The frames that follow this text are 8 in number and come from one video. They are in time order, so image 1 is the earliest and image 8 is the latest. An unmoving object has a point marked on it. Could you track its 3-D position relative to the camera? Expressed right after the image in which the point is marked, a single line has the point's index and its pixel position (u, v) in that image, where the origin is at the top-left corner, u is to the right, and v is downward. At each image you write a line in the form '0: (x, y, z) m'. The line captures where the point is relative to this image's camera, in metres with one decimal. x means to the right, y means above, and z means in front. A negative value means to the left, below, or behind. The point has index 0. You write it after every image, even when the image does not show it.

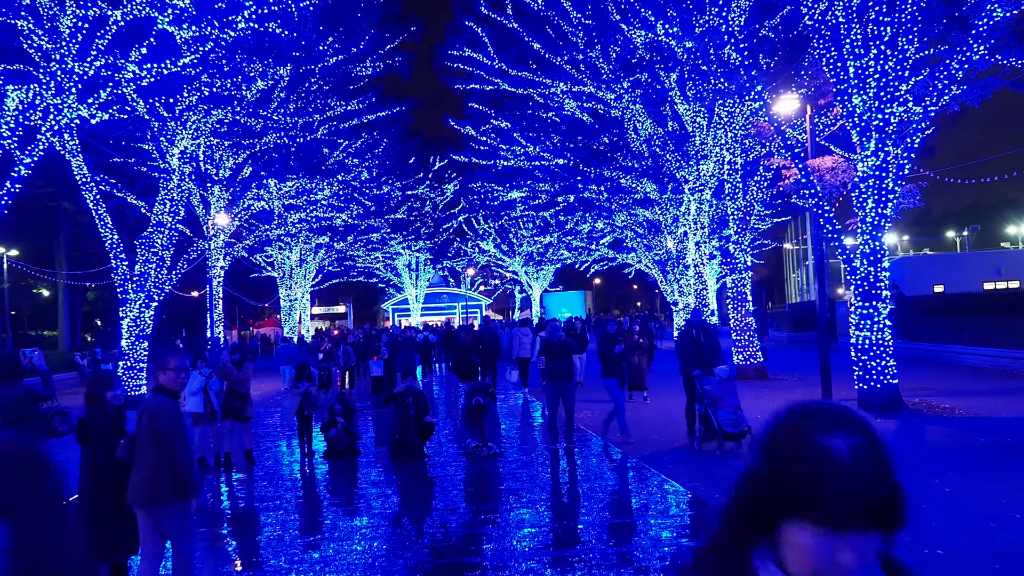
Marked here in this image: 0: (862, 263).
0: (+5.1, +0.4, +12.6) m
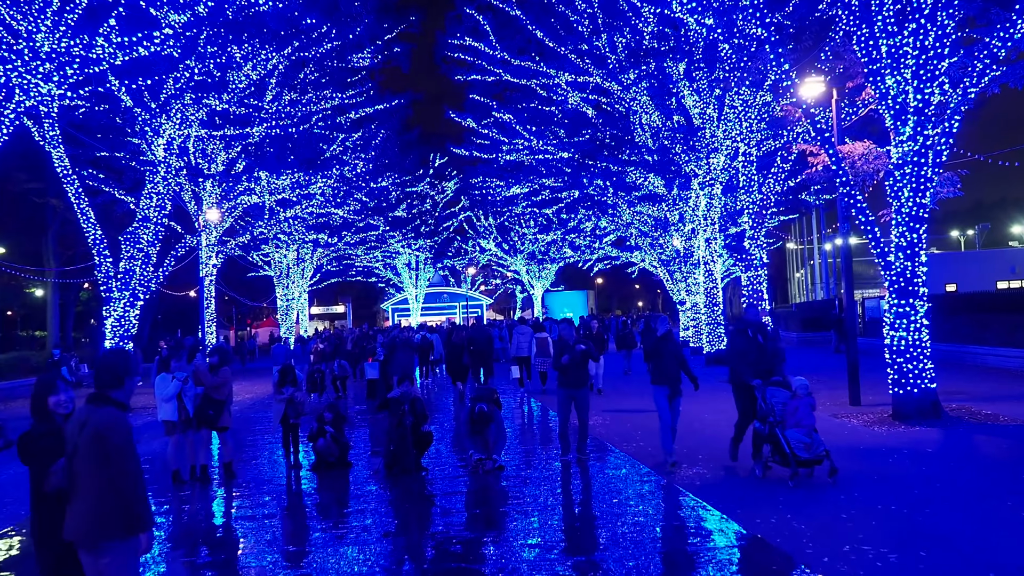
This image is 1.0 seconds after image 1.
0: (+5.2, +0.4, +11.6) m
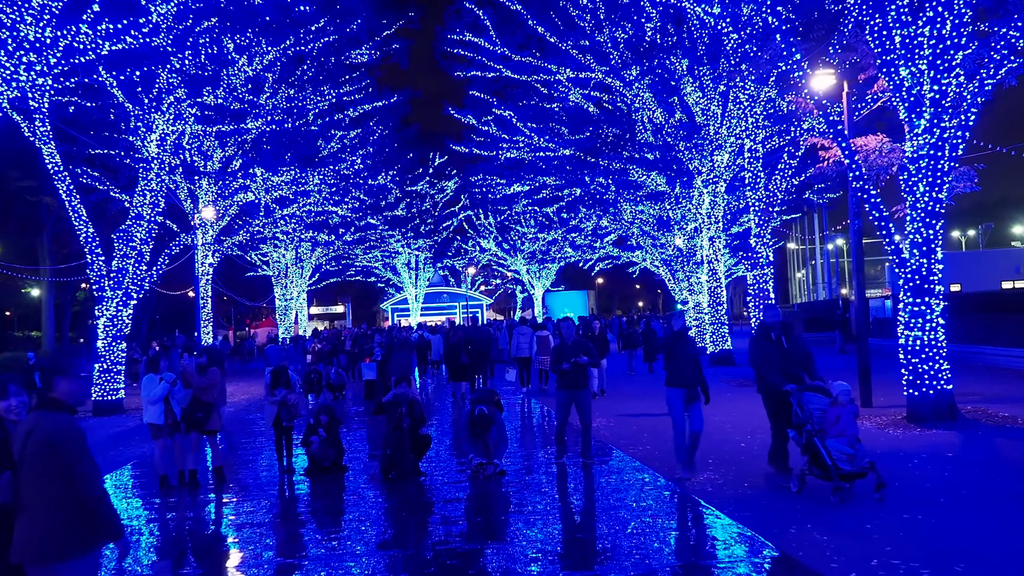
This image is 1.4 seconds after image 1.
0: (+5.2, +0.4, +11.3) m
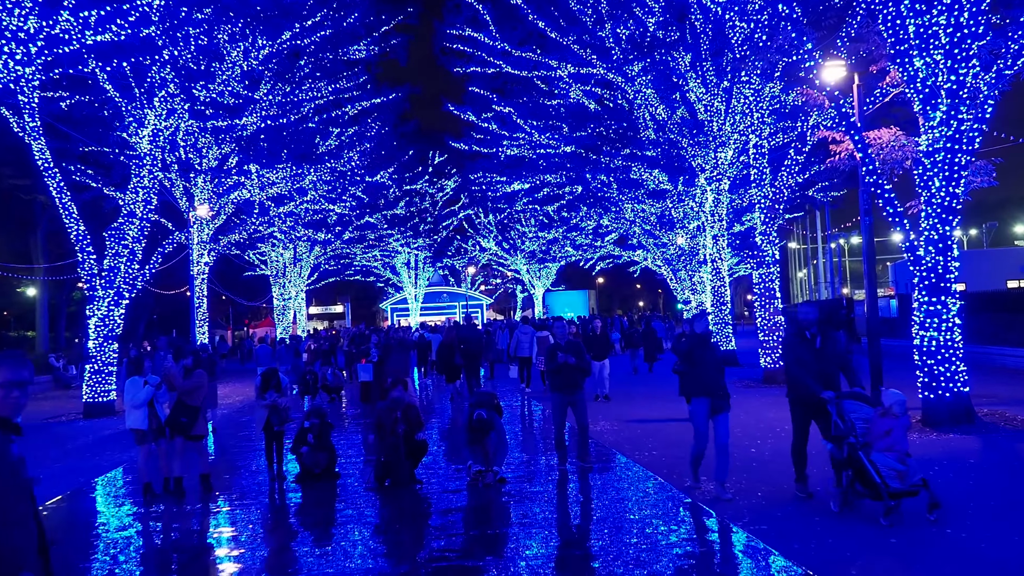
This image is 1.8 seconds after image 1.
0: (+5.2, +0.5, +10.9) m
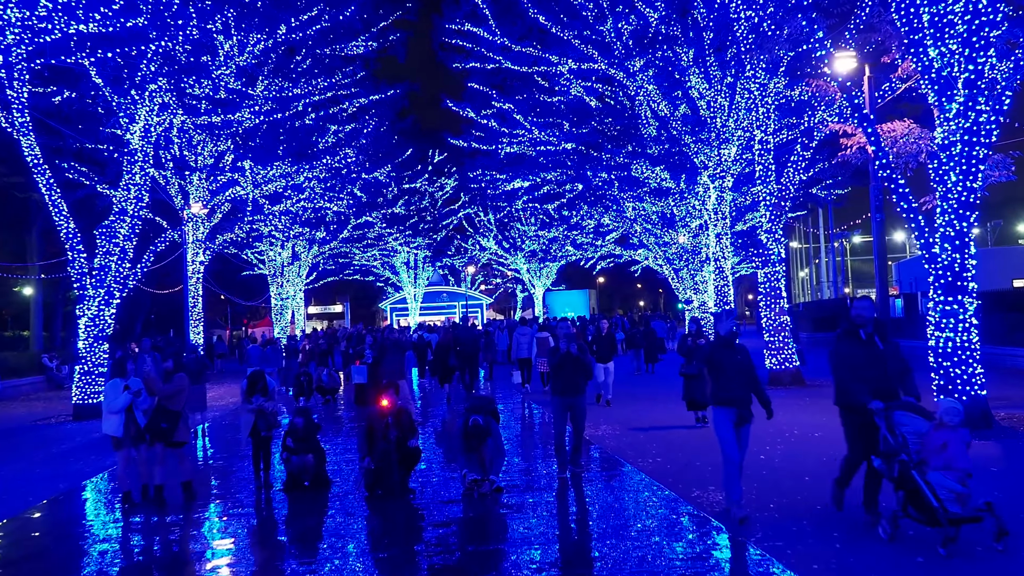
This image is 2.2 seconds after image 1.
0: (+5.2, +0.5, +10.4) m
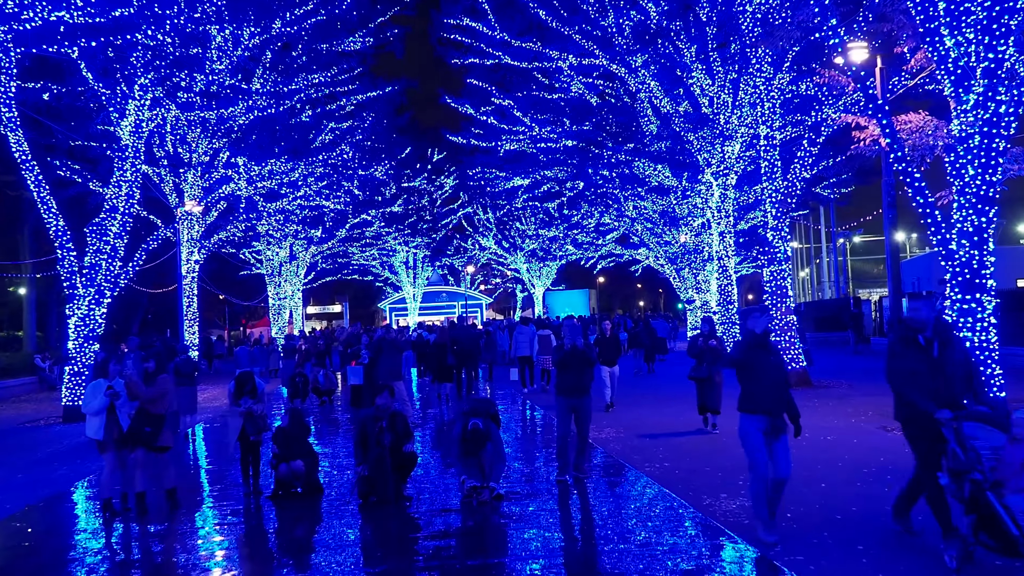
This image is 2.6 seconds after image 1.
0: (+5.2, +0.5, +10.0) m
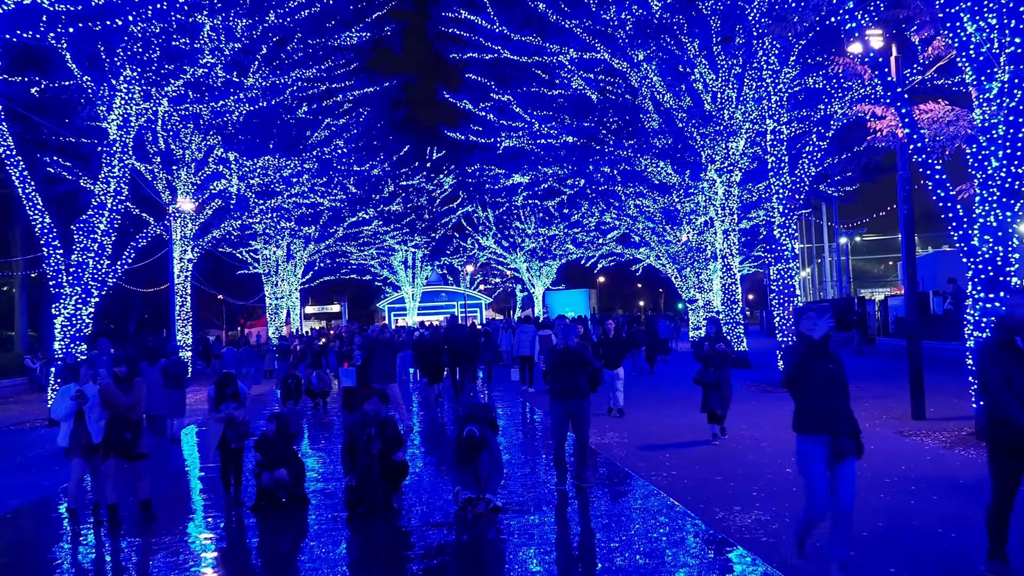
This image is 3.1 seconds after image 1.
0: (+5.2, +0.5, +9.5) m
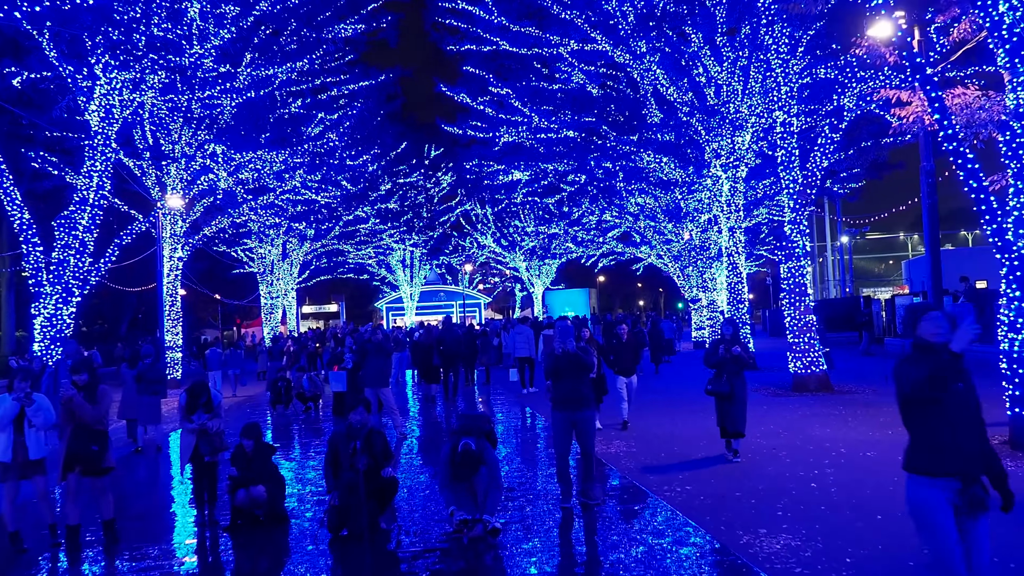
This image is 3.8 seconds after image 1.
0: (+5.2, +0.5, +8.9) m
